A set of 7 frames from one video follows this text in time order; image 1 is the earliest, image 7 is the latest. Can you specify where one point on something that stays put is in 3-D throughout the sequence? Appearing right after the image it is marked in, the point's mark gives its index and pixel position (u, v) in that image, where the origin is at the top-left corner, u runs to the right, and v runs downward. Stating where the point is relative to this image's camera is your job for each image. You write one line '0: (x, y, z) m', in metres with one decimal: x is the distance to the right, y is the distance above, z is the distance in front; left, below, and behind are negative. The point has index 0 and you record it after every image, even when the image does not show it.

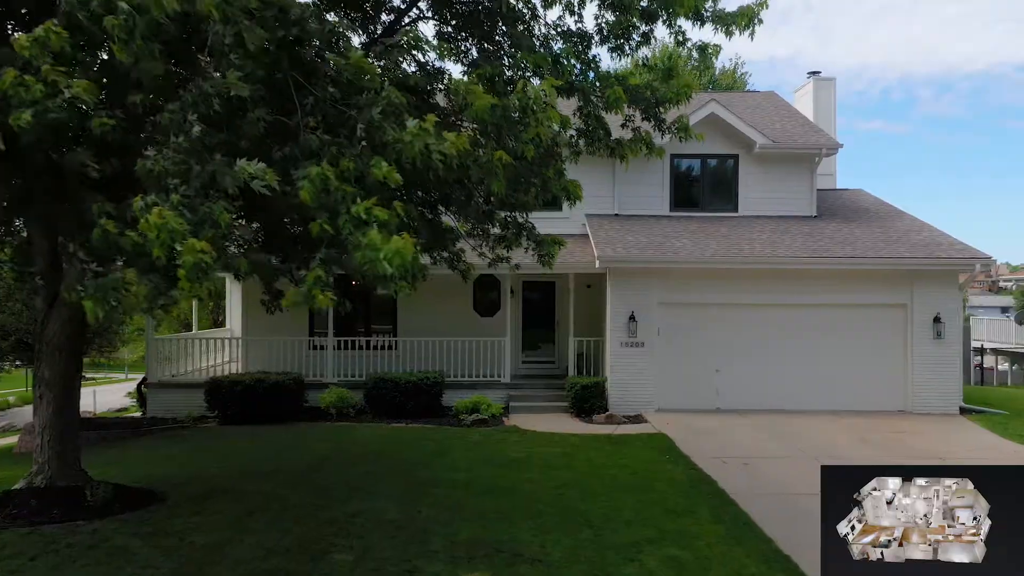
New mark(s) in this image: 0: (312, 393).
0: (-2.9, -1.5, +13.7) m
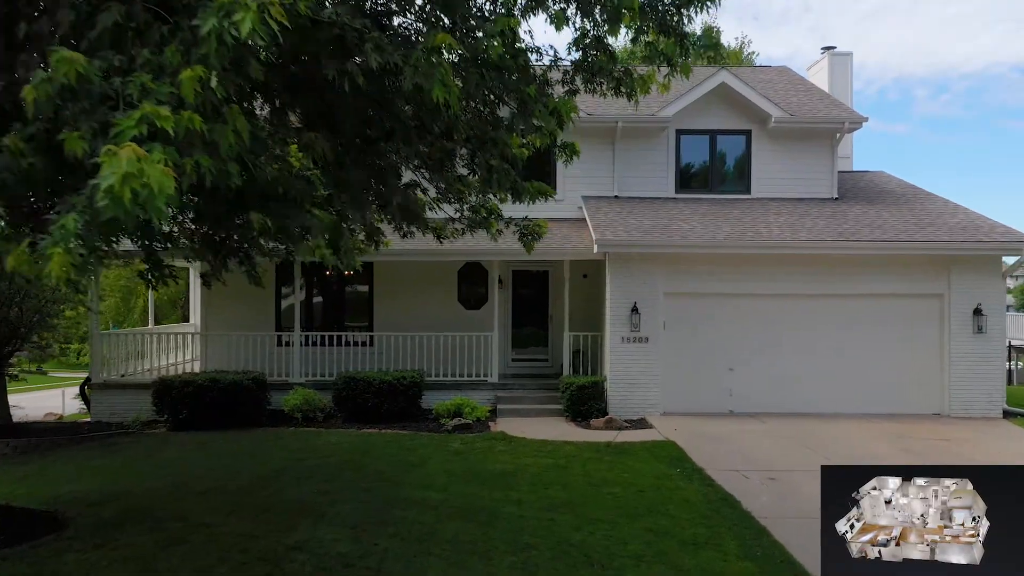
0: (-3.0, -1.4, +12.2) m
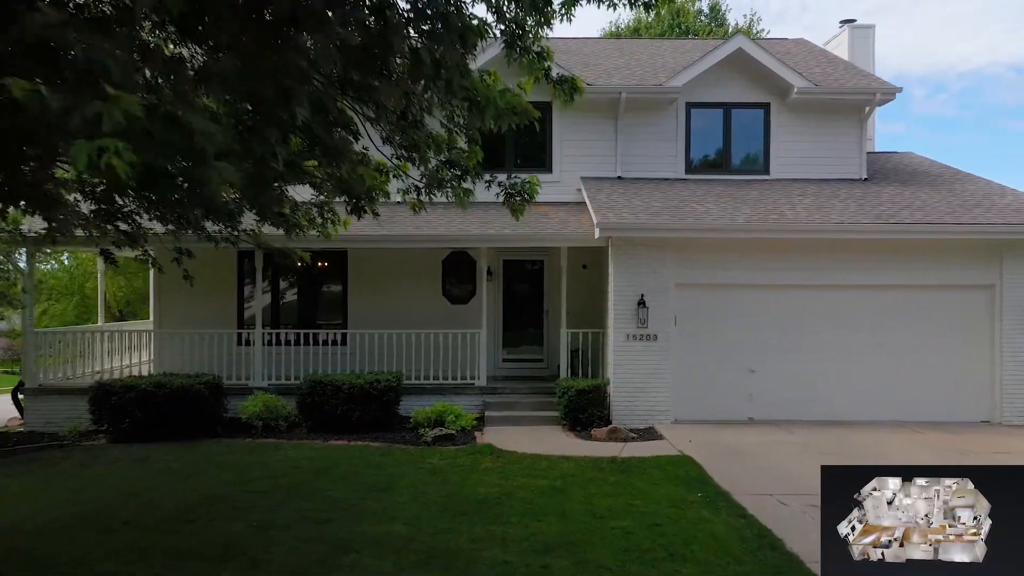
0: (-3.1, -1.3, +10.8) m
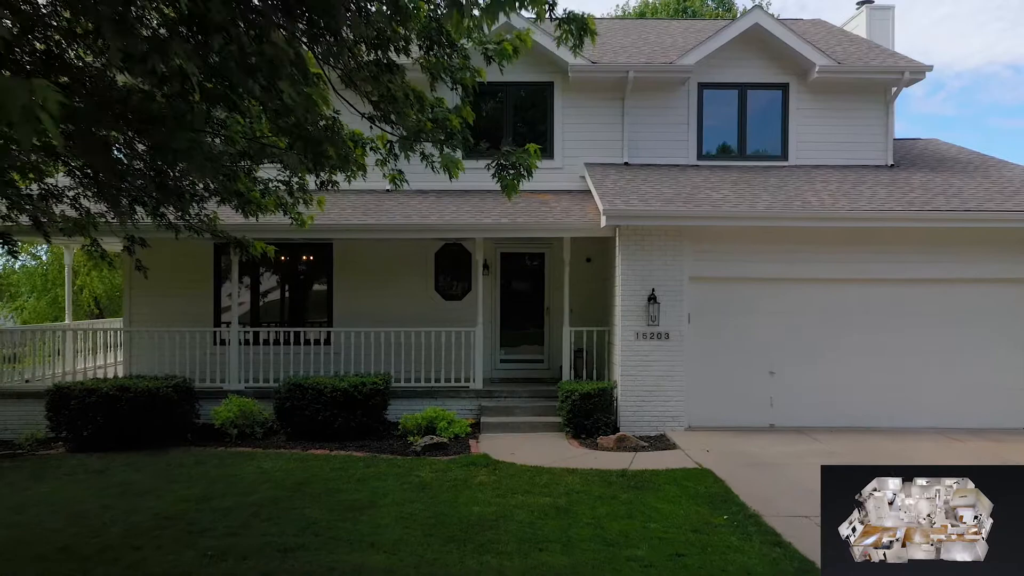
0: (-3.2, -1.2, +9.9) m
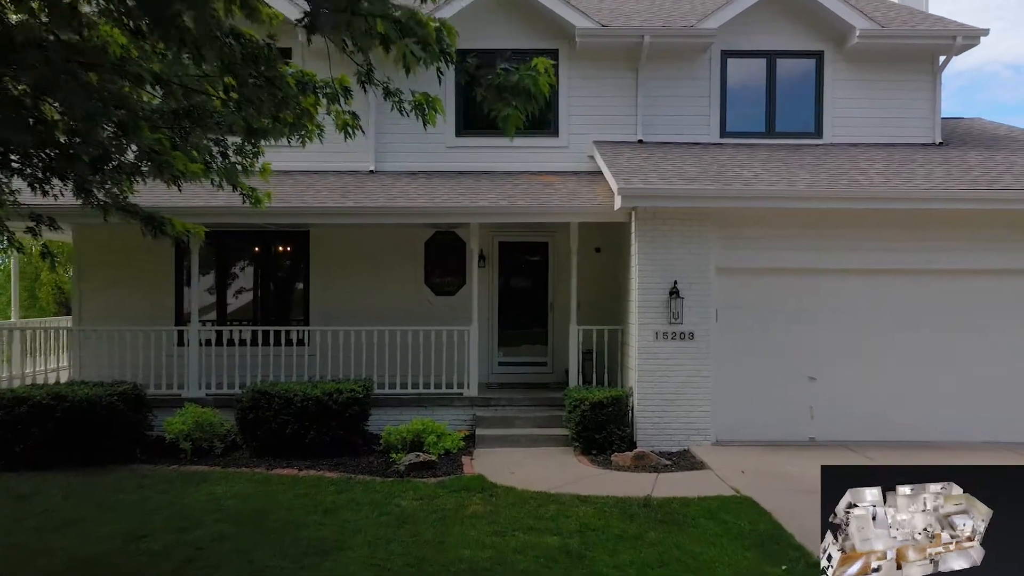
0: (-3.2, -1.1, +8.6) m
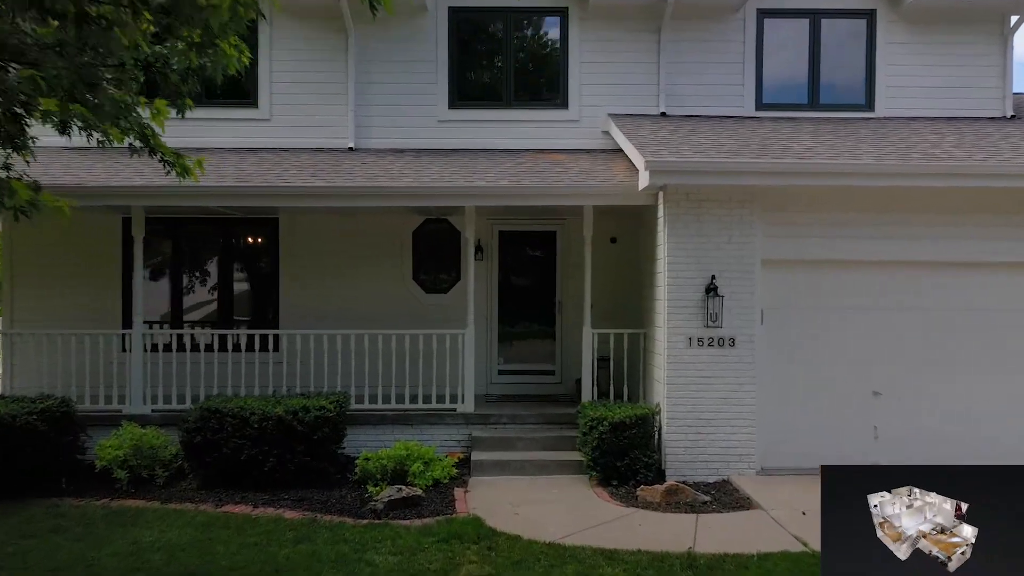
0: (-3.1, -1.1, +7.2) m
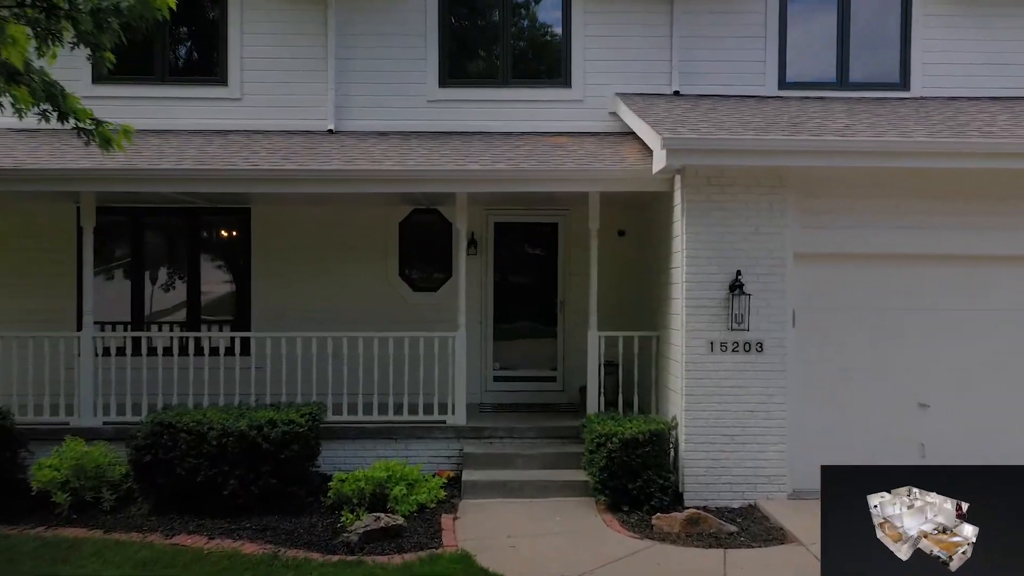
0: (-3.2, -1.1, +6.4) m
